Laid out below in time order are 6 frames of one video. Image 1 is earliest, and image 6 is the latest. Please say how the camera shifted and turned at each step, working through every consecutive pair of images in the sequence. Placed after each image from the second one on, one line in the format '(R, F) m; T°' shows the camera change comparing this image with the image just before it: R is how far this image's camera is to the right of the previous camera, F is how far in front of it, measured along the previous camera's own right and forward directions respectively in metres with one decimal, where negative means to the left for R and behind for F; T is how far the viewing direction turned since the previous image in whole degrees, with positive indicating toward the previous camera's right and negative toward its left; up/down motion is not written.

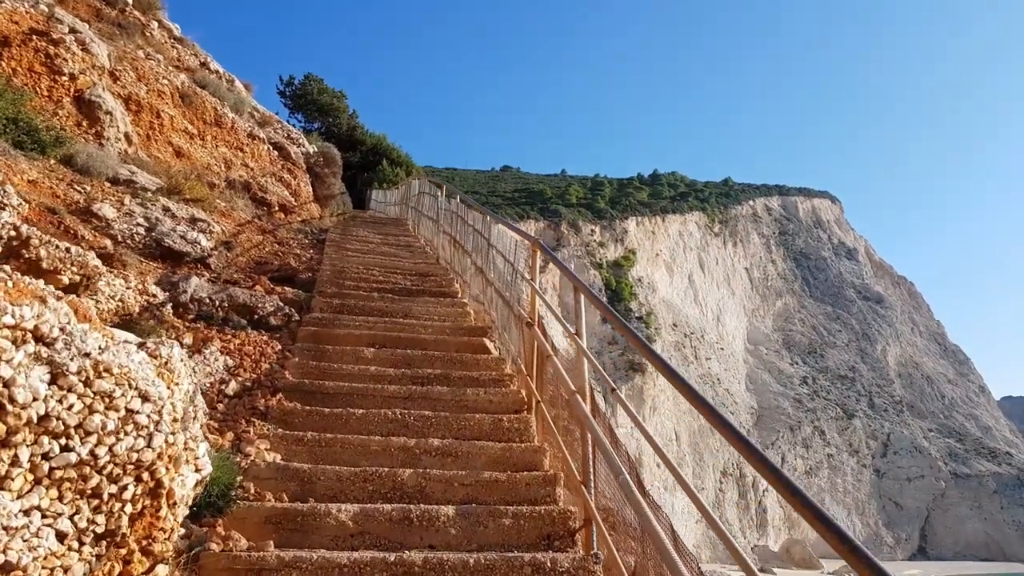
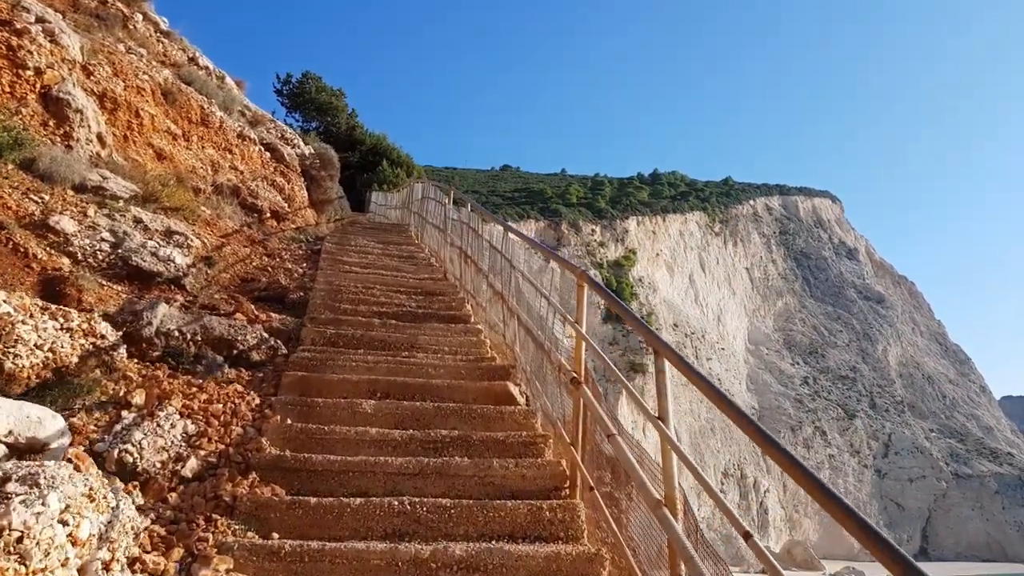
(-0.1, +0.7) m; 0°
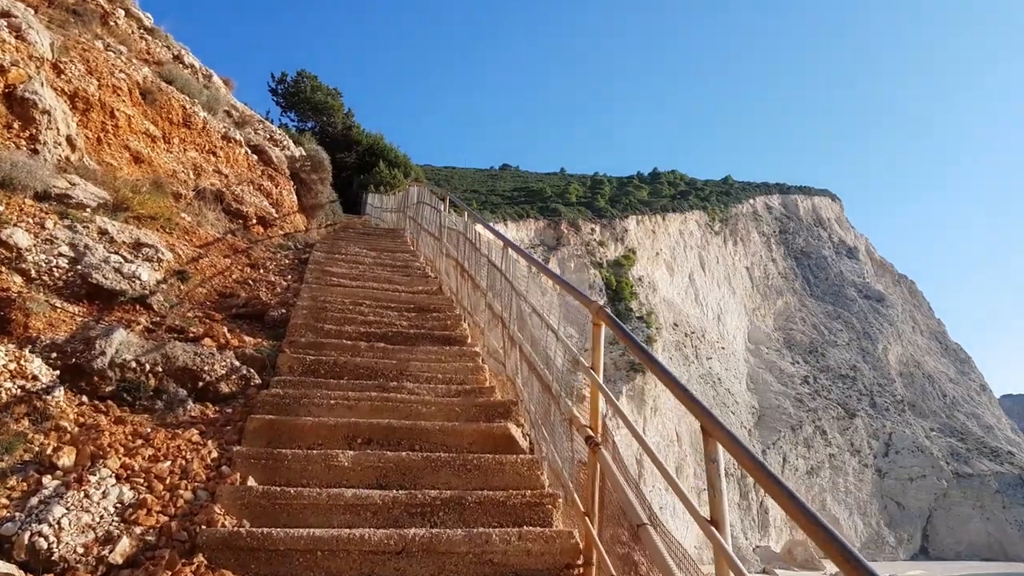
(0.0, +0.4) m; 0°
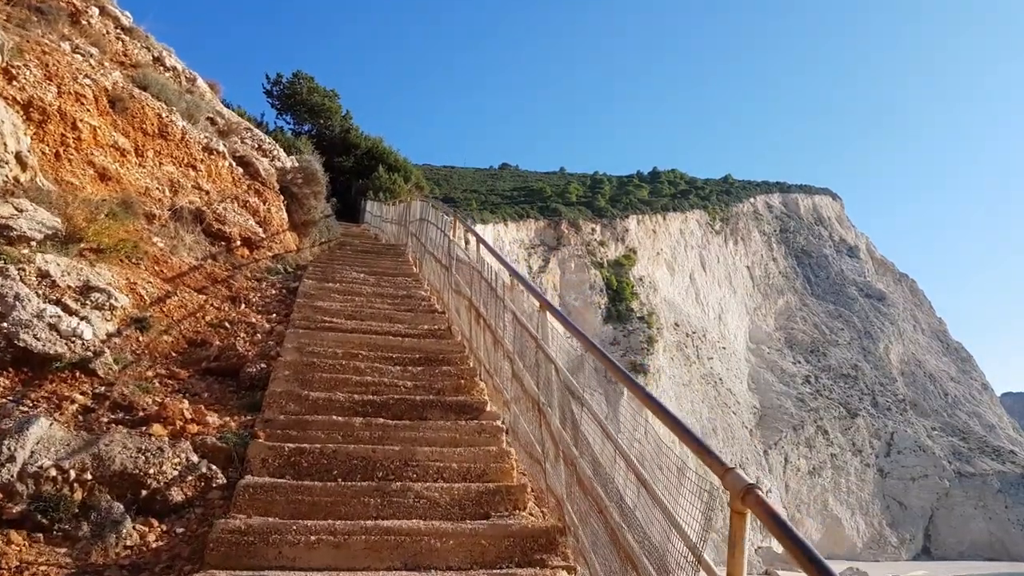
(-0.1, +0.8) m; 0°
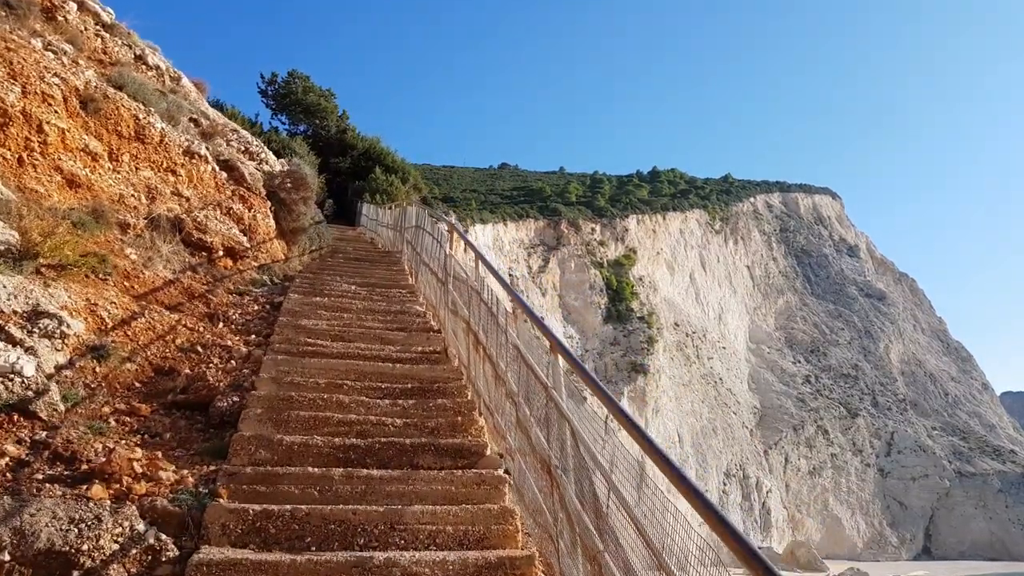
(0.0, +0.4) m; 0°
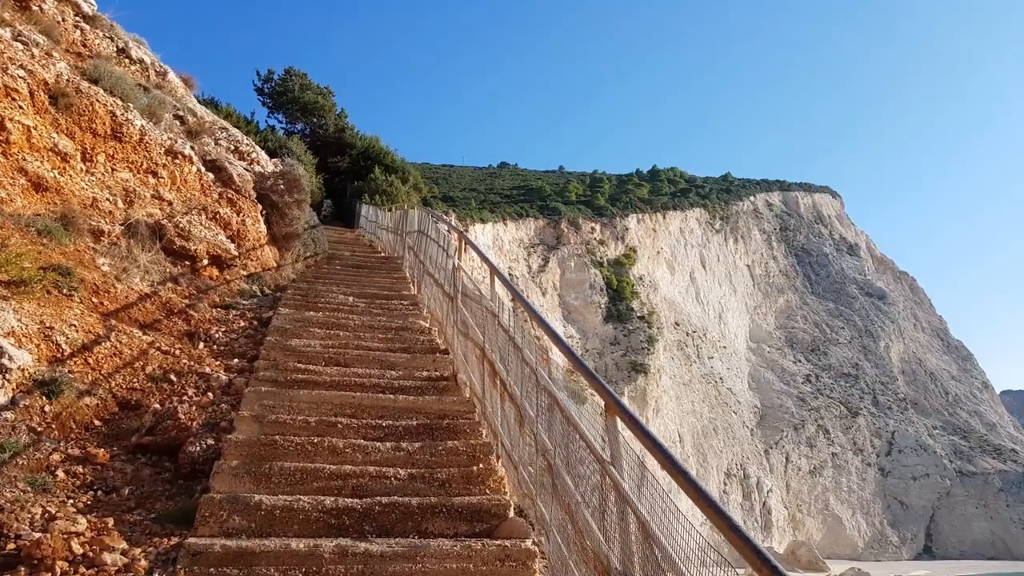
(-0.1, +0.5) m; 0°
